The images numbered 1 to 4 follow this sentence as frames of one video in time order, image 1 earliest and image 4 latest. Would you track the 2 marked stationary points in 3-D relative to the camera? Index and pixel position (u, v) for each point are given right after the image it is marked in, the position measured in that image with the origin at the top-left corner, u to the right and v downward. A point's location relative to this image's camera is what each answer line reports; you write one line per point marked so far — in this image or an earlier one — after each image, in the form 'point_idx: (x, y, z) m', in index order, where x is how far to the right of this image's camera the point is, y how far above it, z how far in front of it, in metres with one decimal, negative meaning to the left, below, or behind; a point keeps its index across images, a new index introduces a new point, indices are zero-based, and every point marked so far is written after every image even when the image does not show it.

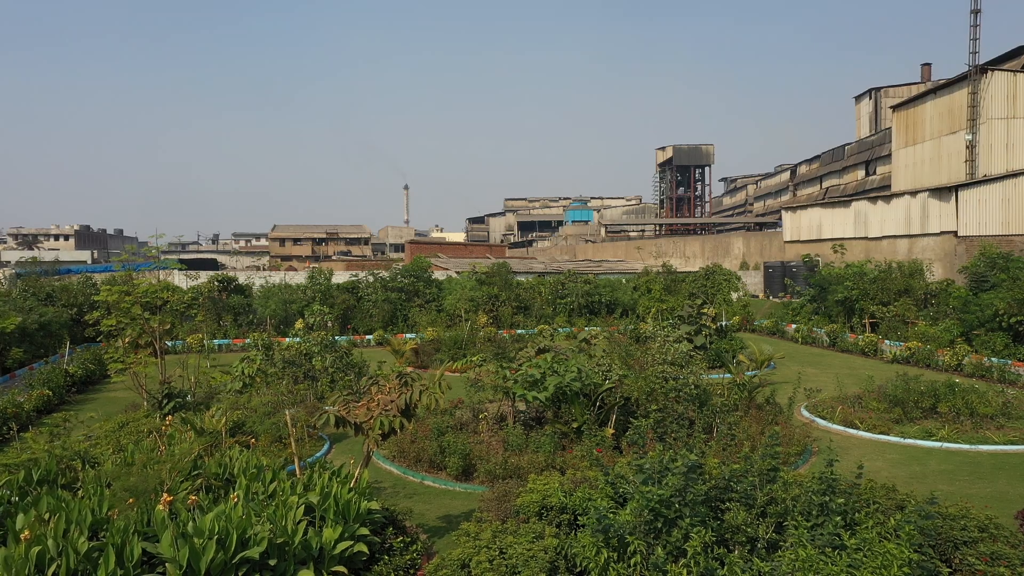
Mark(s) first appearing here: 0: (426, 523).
0: (-0.6, -1.7, +5.5) m
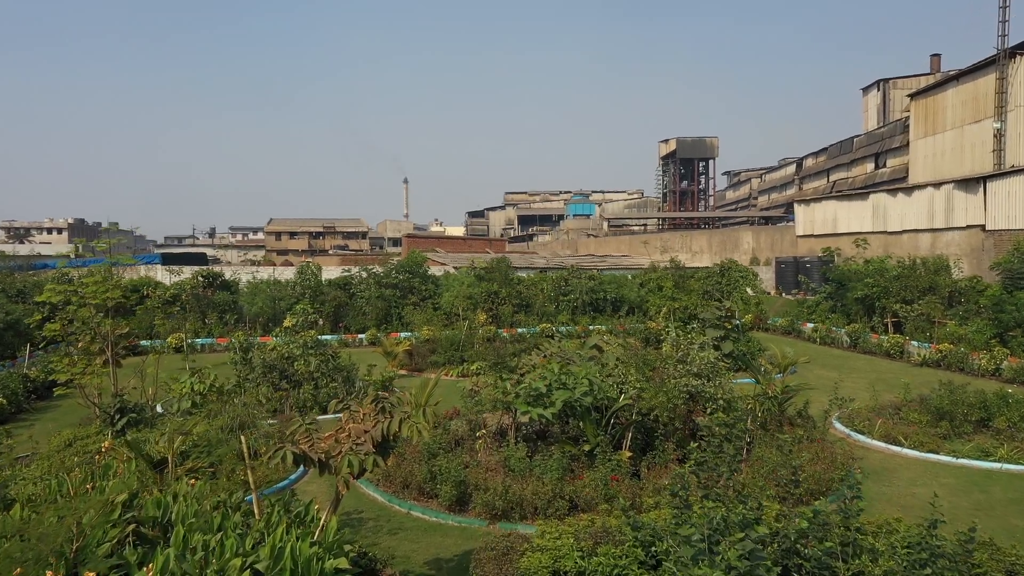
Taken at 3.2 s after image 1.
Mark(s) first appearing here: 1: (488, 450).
0: (-0.6, -1.7, +4.6) m
1: (-0.2, -1.3, +6.4) m
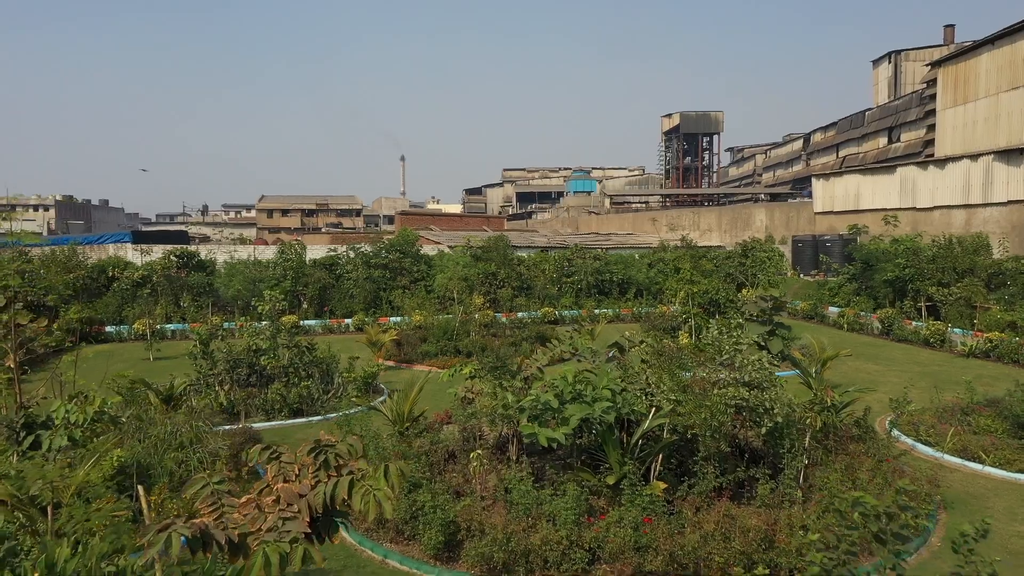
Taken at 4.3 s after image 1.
0: (-0.6, -1.6, +3.4) m
1: (-0.2, -1.2, +5.2) m
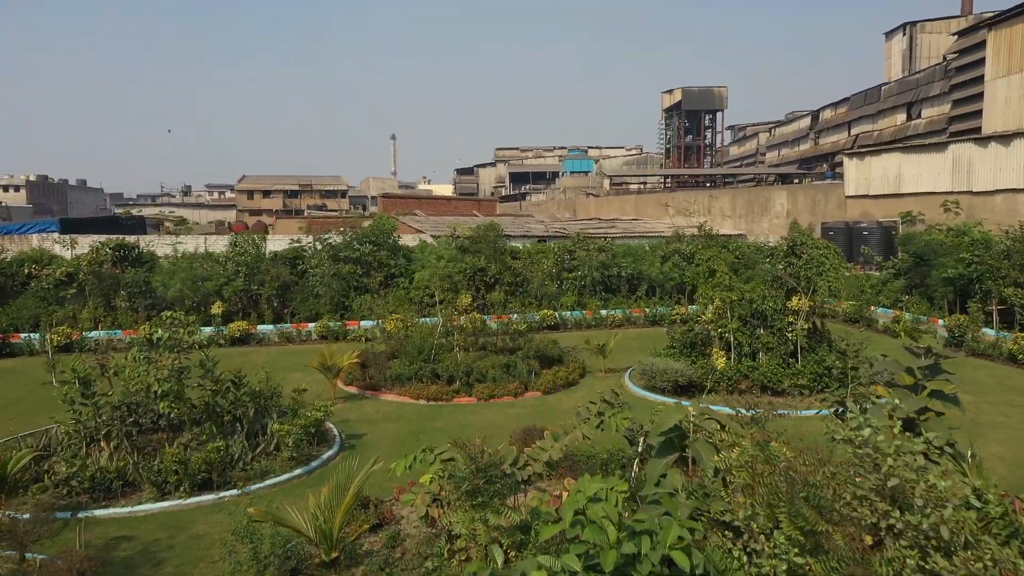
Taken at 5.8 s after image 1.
0: (-0.6, -1.9, +1.2) m
1: (-0.2, -1.5, +3.0) m
